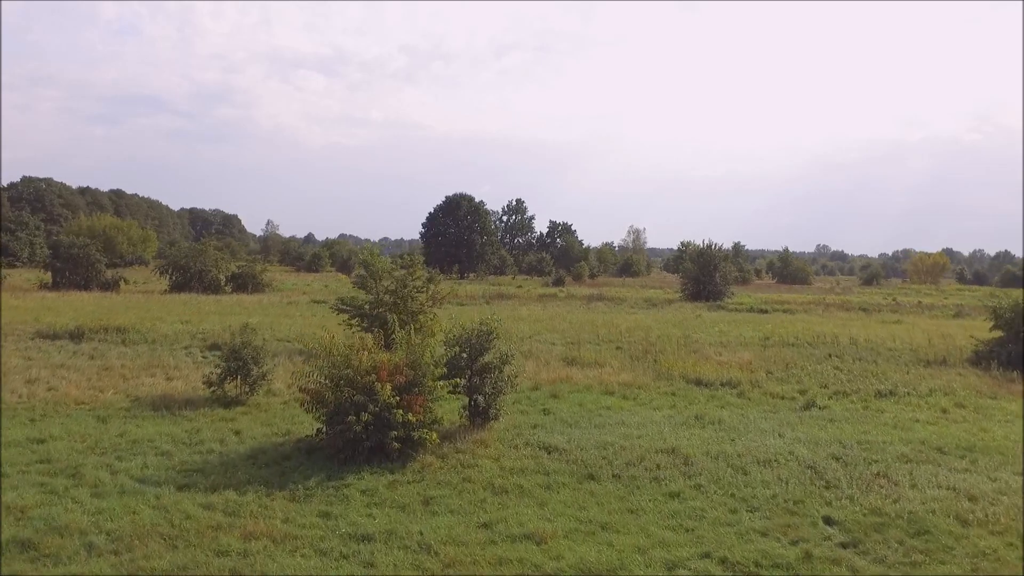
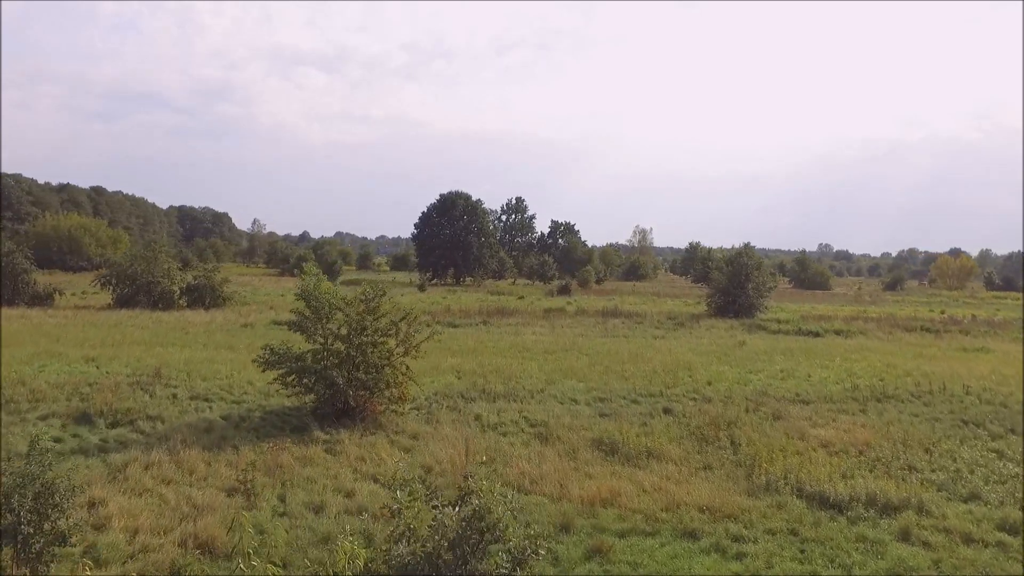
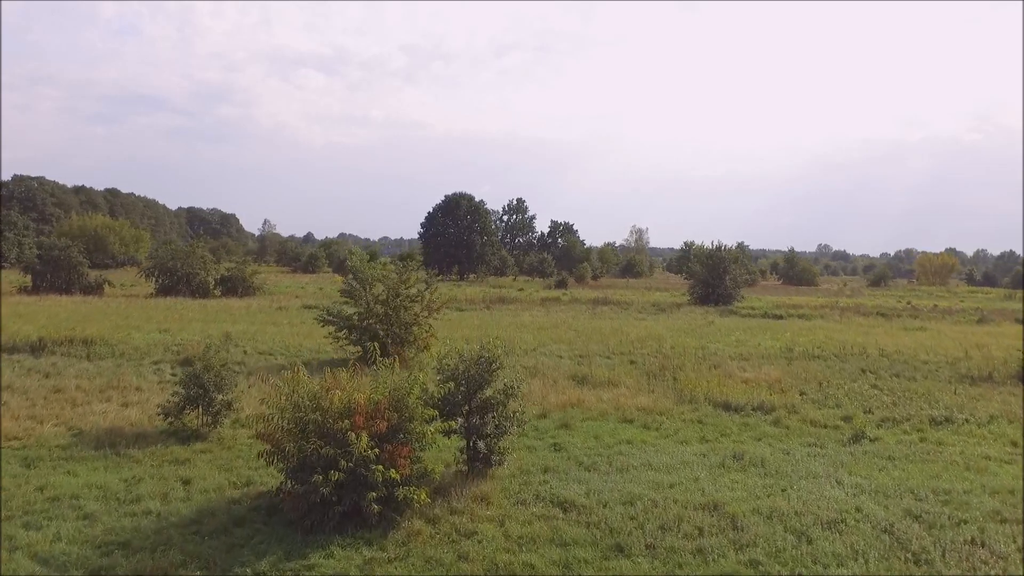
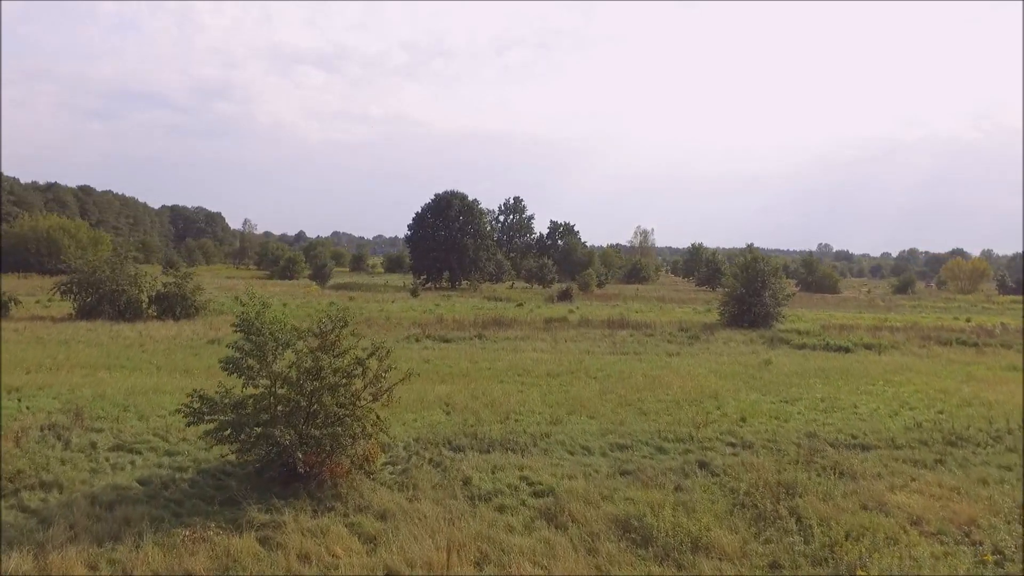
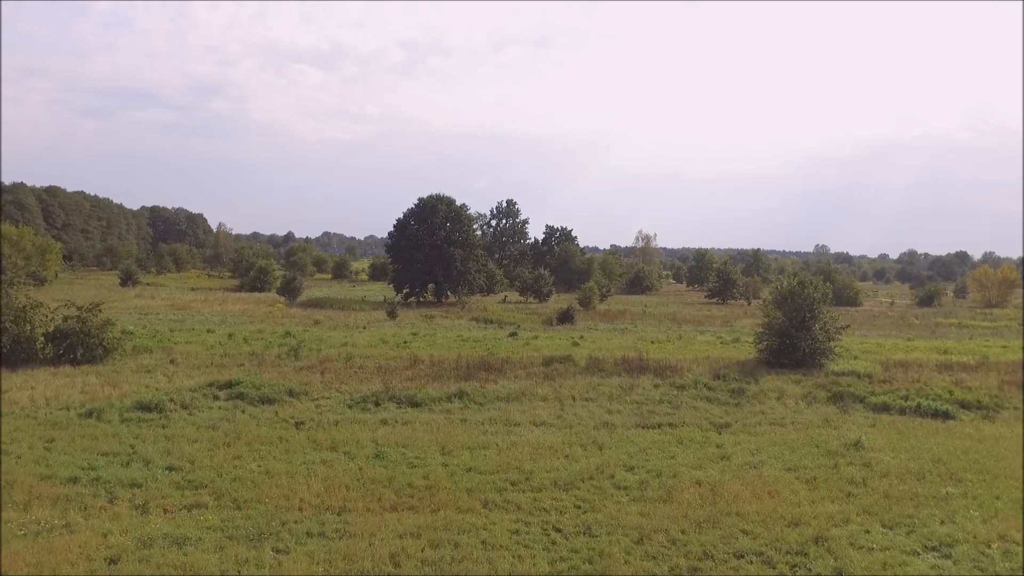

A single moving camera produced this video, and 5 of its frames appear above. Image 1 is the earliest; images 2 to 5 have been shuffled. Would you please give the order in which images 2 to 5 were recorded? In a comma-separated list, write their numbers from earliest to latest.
3, 2, 4, 5
